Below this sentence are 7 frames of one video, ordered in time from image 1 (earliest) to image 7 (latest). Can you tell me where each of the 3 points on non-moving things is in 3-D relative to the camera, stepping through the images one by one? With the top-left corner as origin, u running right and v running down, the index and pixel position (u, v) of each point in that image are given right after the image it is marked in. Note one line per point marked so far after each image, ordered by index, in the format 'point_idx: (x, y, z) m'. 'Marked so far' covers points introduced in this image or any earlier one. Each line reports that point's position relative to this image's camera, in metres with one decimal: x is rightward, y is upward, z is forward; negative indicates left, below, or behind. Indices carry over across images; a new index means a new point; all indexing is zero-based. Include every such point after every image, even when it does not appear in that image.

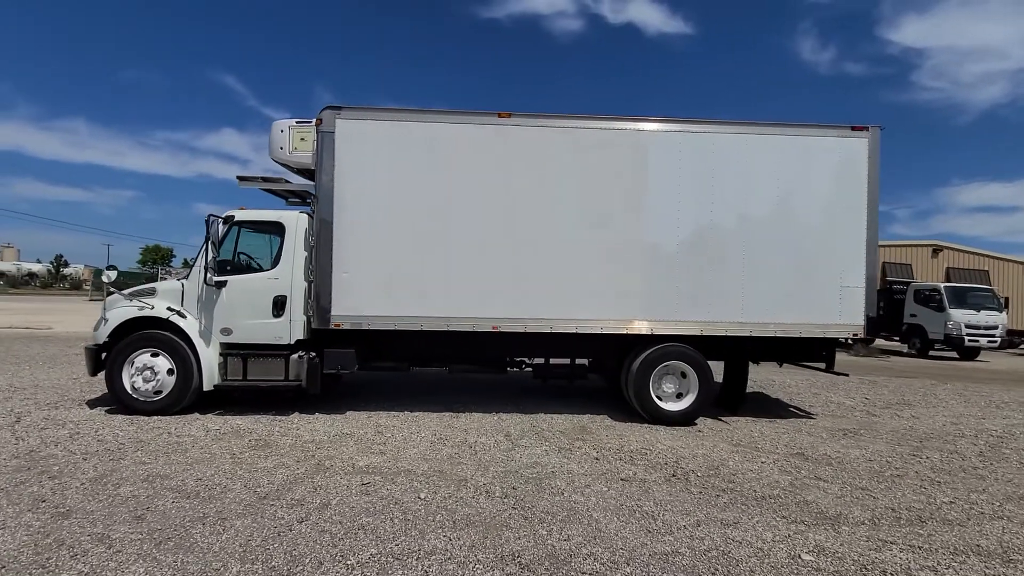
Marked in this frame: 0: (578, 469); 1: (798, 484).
0: (+0.7, -1.8, +4.9) m
1: (+2.7, -1.9, +4.6) m
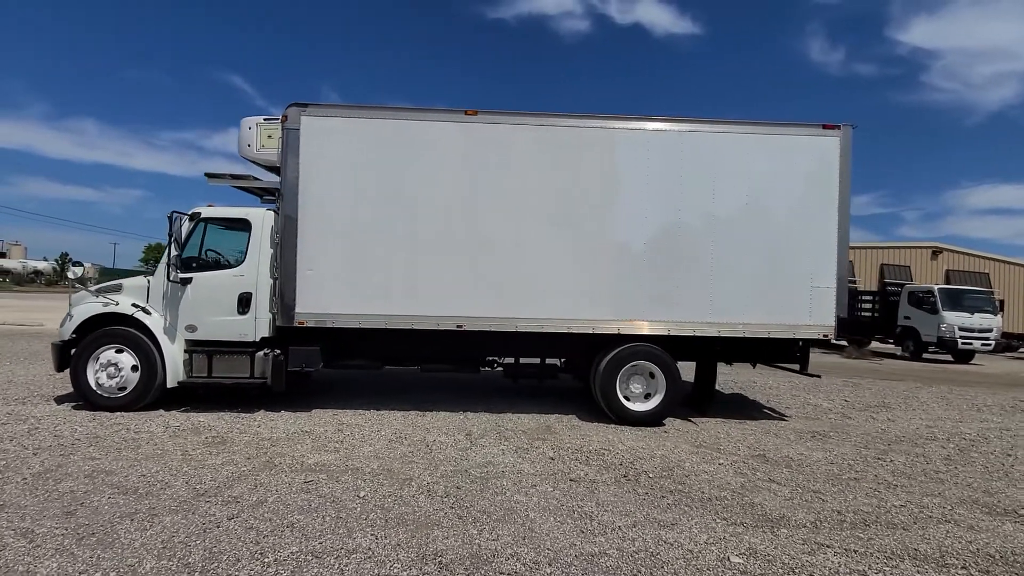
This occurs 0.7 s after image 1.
0: (+0.2, -1.8, +4.9) m
1: (+2.2, -1.9, +4.5) m
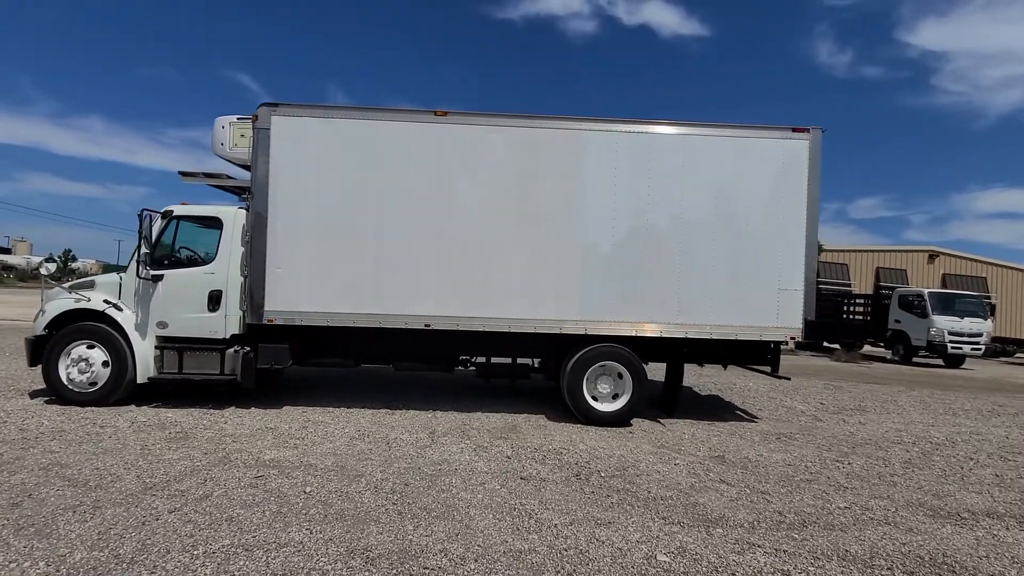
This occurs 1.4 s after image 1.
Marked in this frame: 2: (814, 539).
0: (-0.3, -1.8, +4.9) m
1: (+1.8, -1.9, +4.6) m
2: (+2.2, -1.9, +3.6) m
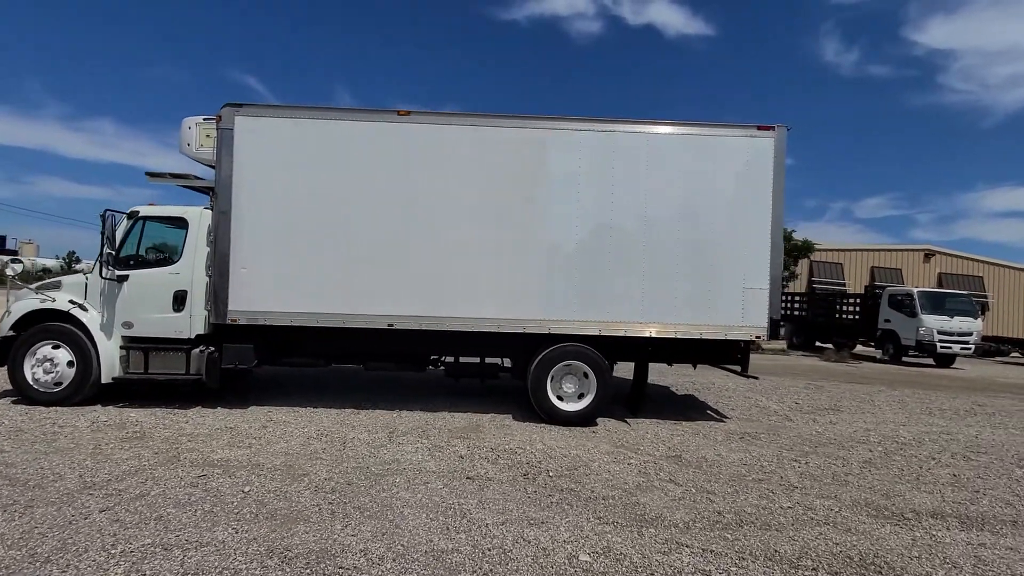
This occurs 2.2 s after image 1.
0: (-0.8, -1.8, +4.9) m
1: (+1.2, -1.9, +4.5) m
2: (+1.7, -1.8, +3.6) m
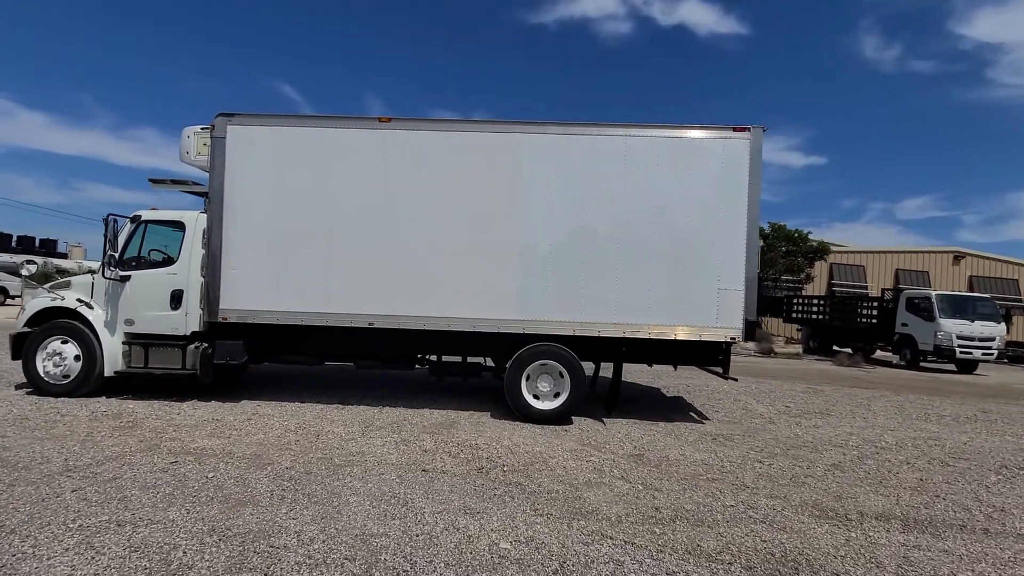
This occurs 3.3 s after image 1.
0: (-1.2, -1.8, +5.1) m
1: (+0.8, -1.9, +4.6) m
2: (+1.2, -1.8, +3.6) m
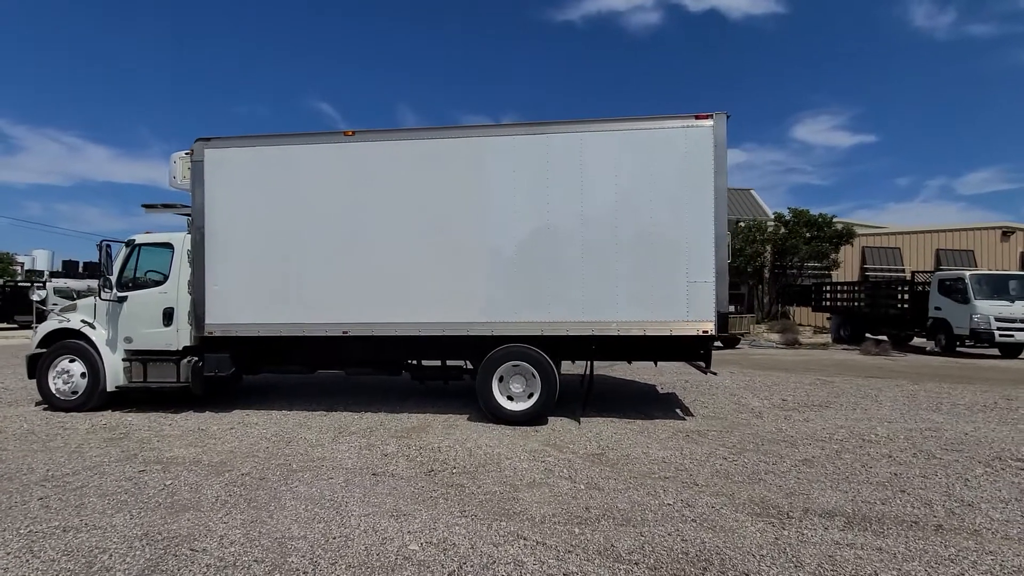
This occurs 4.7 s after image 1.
0: (-1.7, -1.9, +5.2) m
1: (+0.3, -1.9, +4.6) m
2: (+0.6, -1.8, +3.6) m
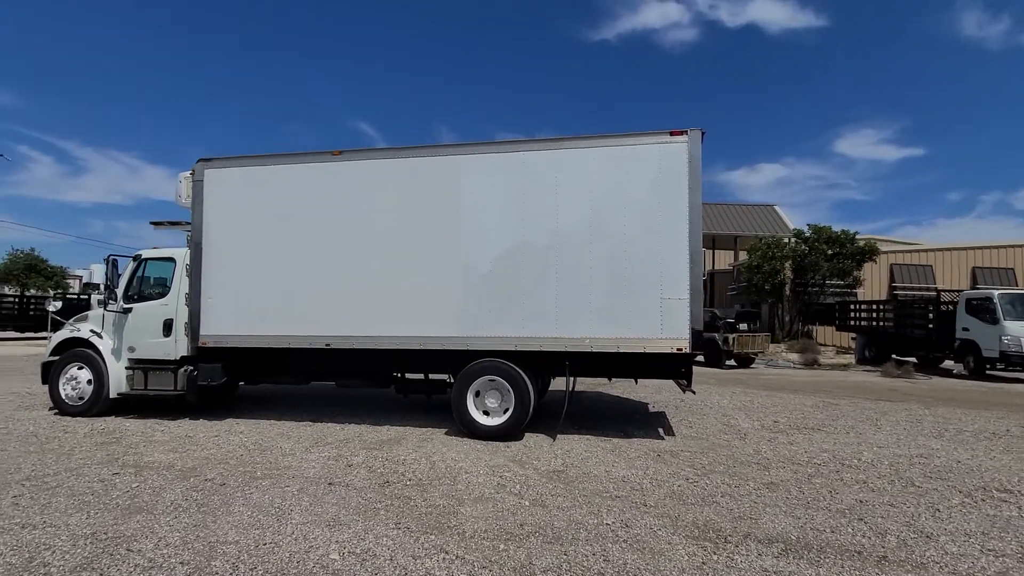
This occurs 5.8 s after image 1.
0: (-2.2, -2.0, +5.4) m
1: (-0.2, -2.0, +4.6) m
2: (0.0, -1.9, +3.6) m
